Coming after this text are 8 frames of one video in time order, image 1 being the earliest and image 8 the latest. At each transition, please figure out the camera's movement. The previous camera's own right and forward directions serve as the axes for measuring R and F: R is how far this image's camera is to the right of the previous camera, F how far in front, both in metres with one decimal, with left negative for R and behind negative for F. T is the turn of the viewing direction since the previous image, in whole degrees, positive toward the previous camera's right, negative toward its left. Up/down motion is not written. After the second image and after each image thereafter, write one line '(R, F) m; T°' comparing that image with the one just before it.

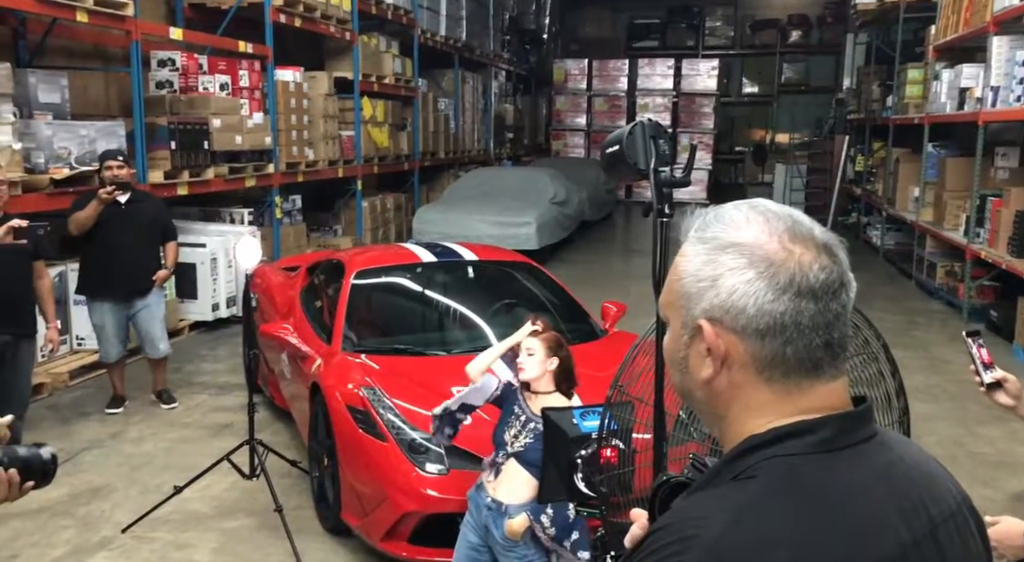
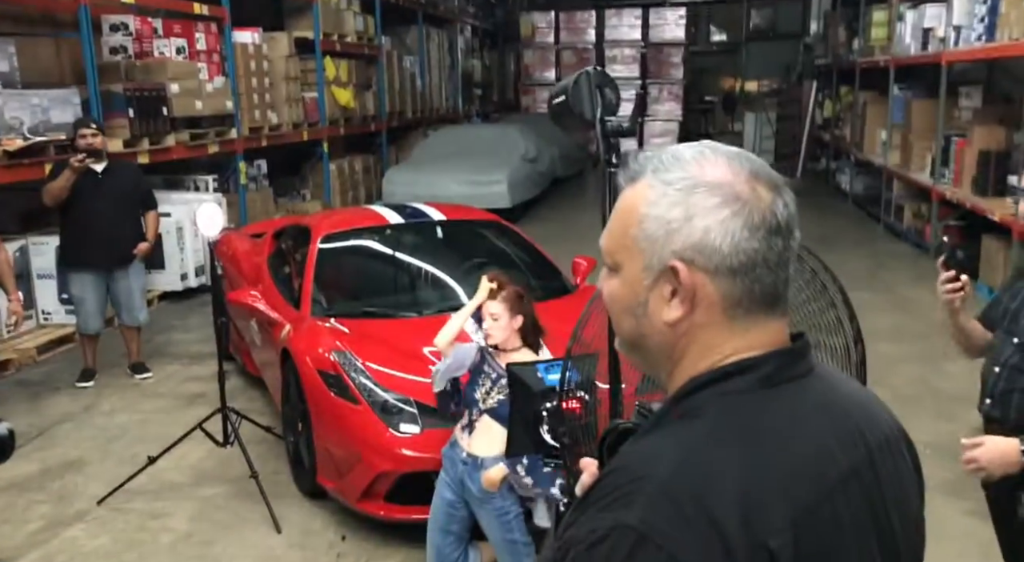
(+0.1, 0.0) m; +1°
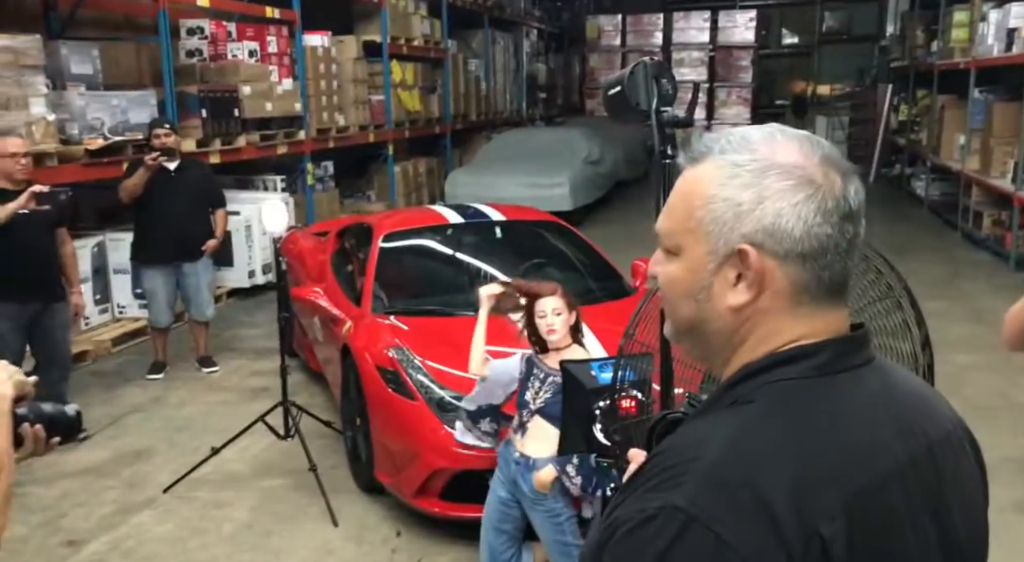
(0.0, 0.0) m; -4°
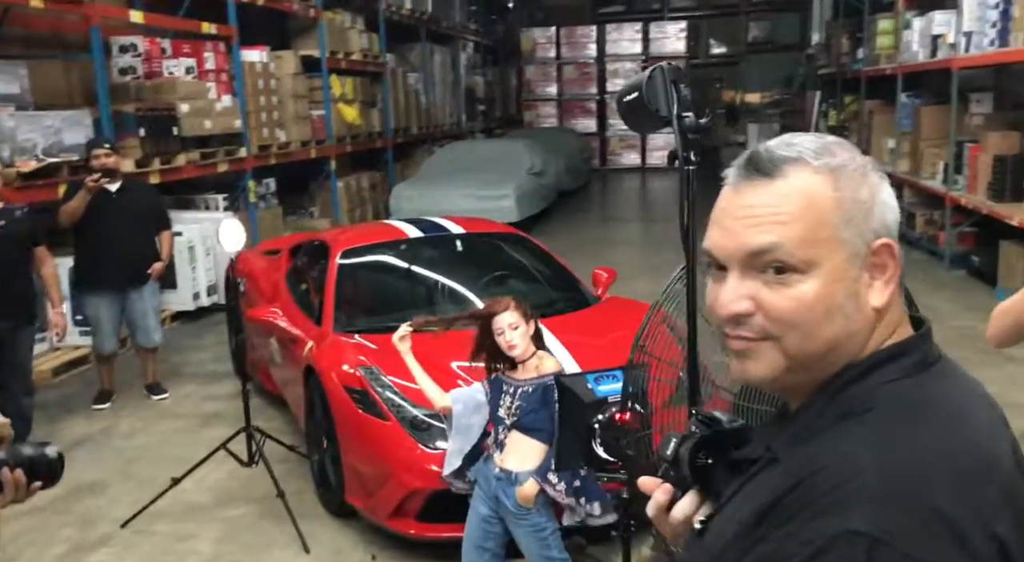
(-0.2, 0.0) m; +5°
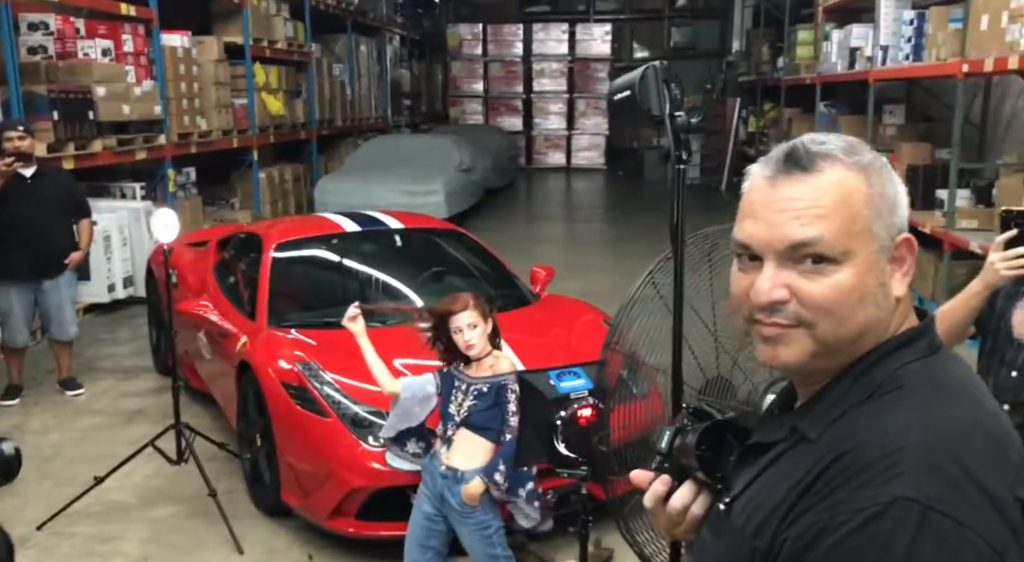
(-0.2, 0.0) m; +7°
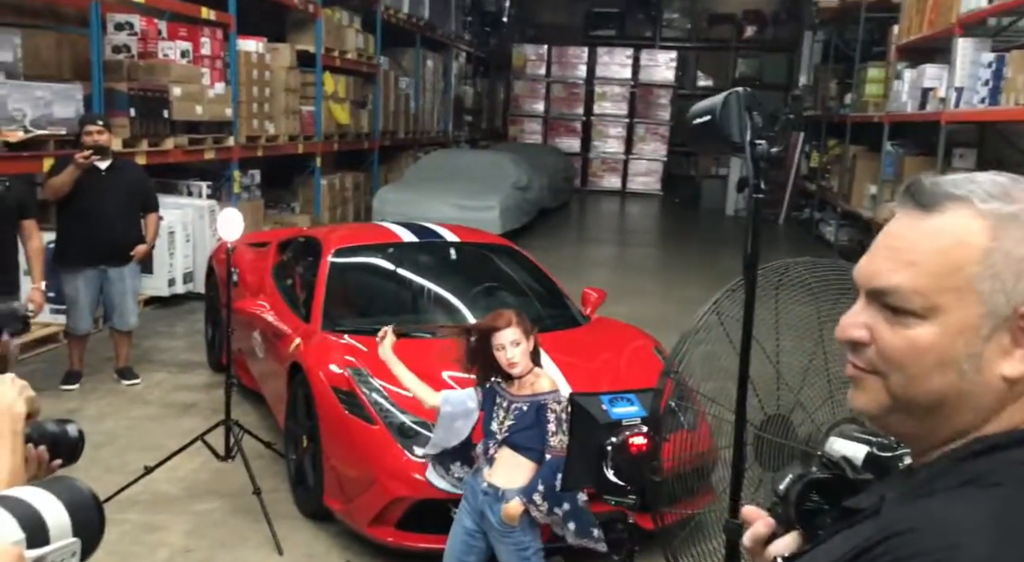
(0.0, 0.0) m; -3°
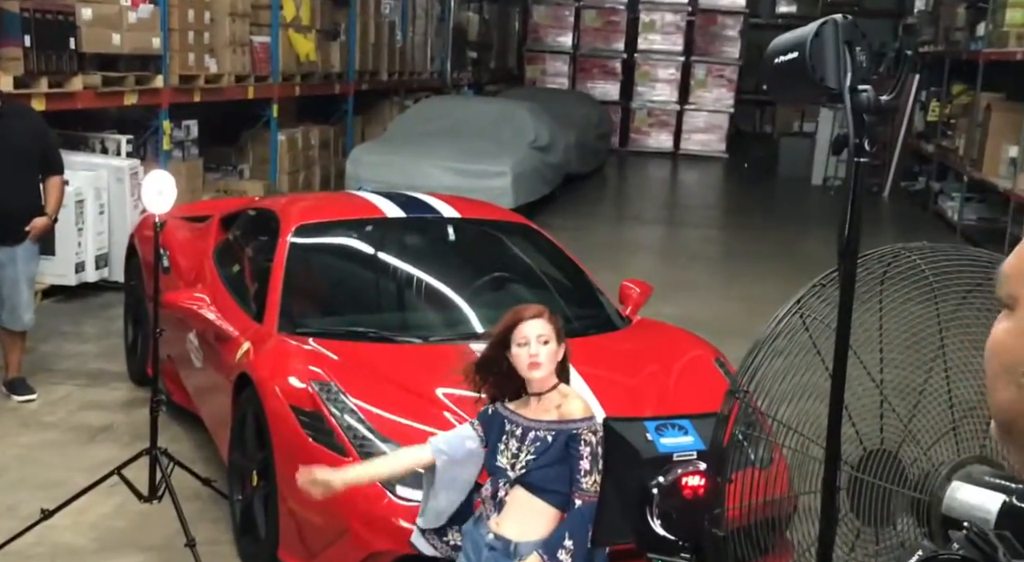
(-0.2, +1.0) m; +2°
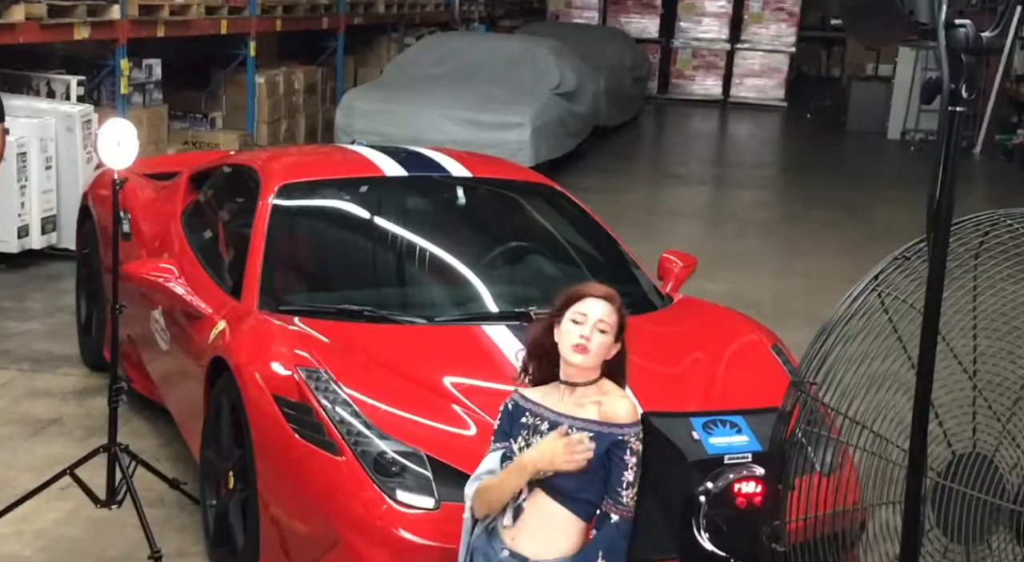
(-0.1, +0.5) m; 0°
